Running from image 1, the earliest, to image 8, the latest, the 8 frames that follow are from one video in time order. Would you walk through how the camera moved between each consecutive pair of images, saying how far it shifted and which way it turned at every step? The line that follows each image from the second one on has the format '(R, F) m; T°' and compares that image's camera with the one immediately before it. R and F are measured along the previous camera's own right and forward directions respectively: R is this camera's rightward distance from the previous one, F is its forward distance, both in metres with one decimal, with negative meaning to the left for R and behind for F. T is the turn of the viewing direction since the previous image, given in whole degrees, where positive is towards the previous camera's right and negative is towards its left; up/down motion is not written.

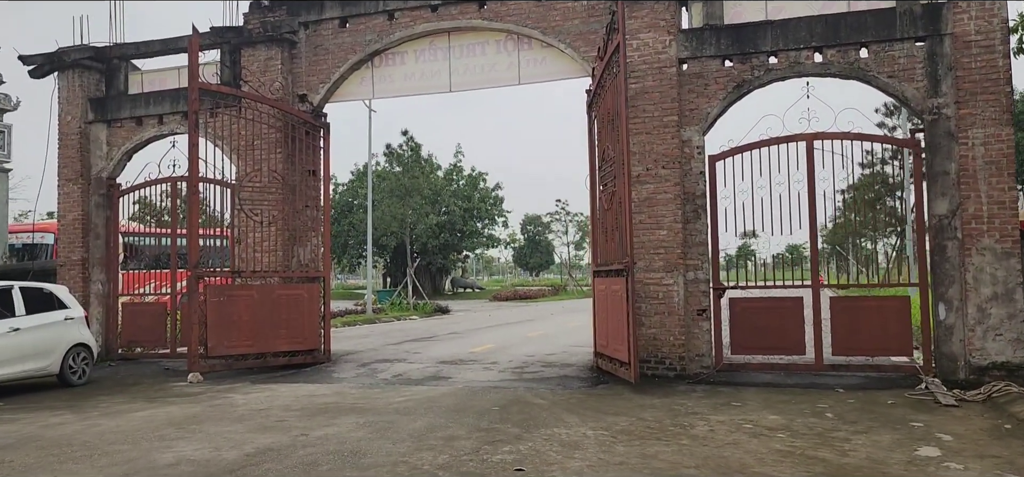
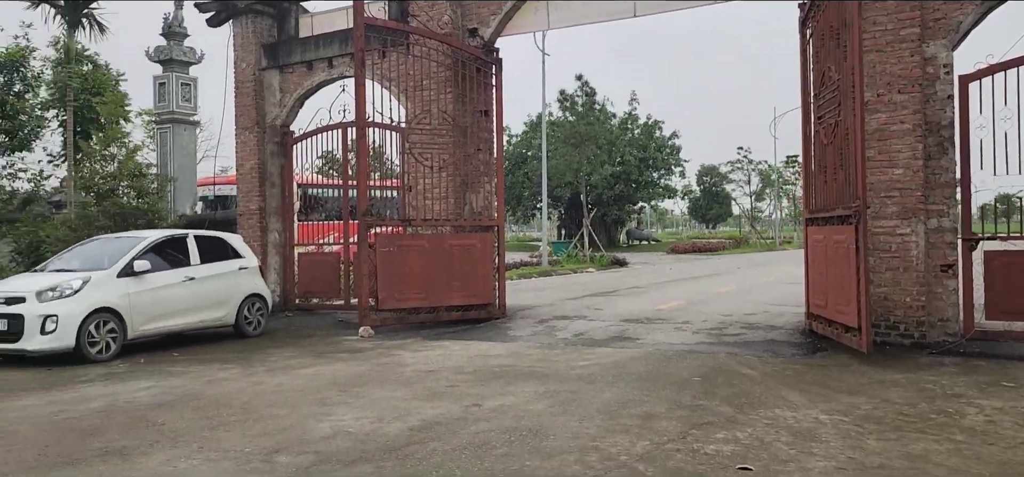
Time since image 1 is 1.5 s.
(-0.3, +1.2) m; -12°
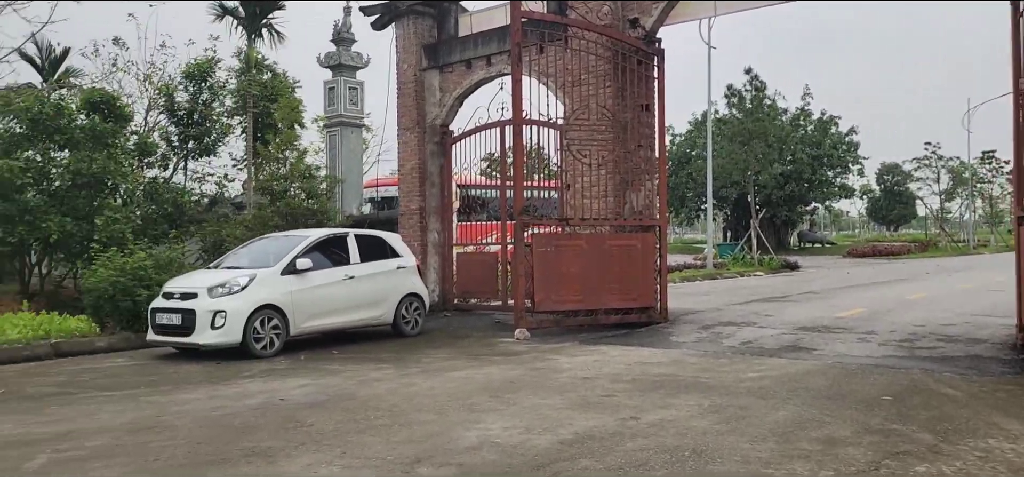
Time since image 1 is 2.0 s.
(0.0, +0.4) m; -11°
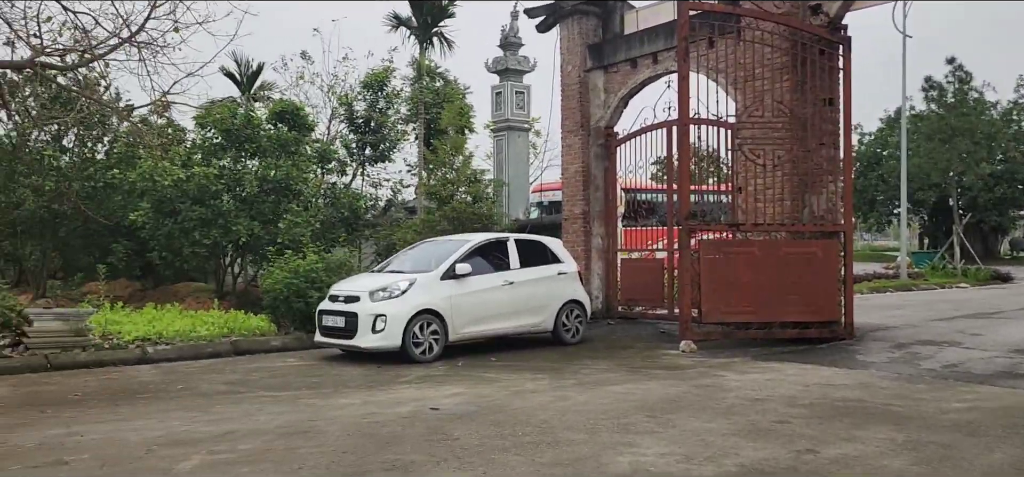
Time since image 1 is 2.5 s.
(+0.1, +0.4) m; -12°
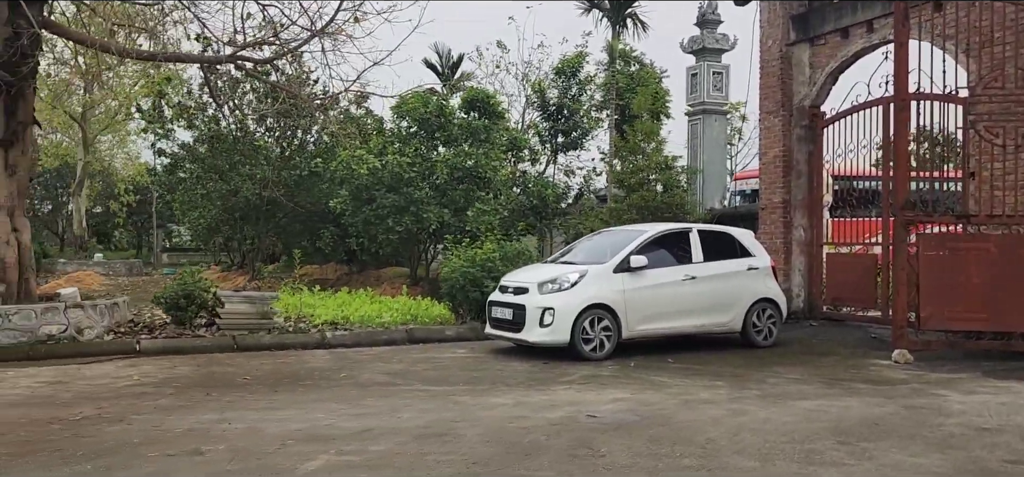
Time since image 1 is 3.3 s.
(+0.3, +0.6) m; -14°
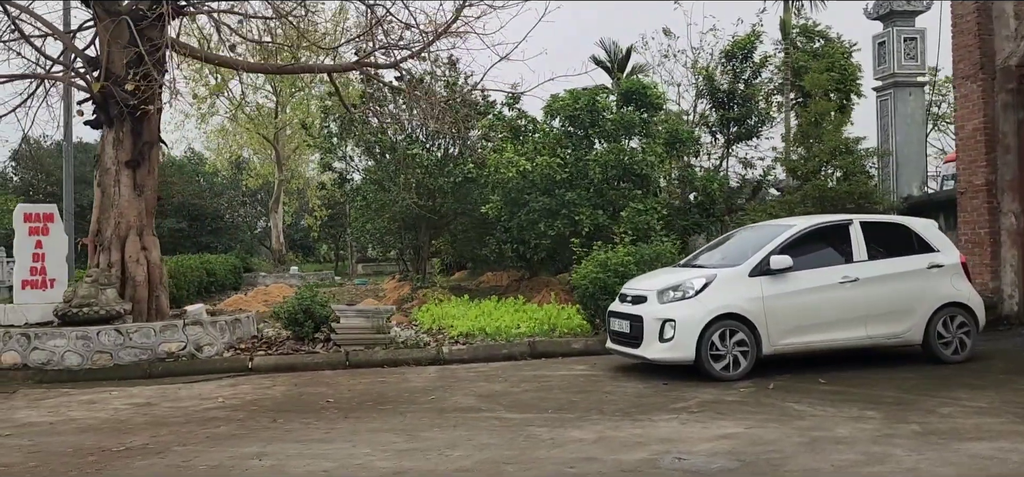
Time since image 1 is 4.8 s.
(+0.8, +1.0) m; -14°
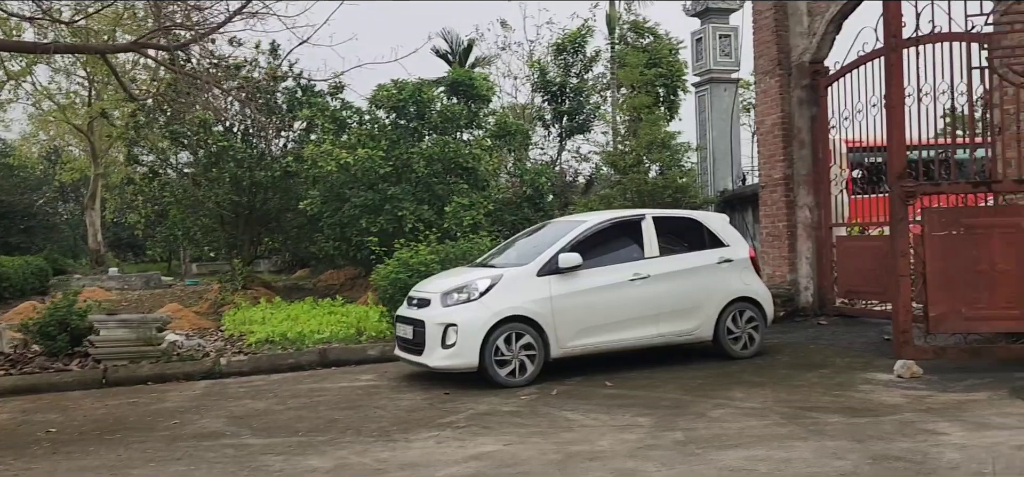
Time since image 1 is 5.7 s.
(+0.7, +0.5) m; +9°
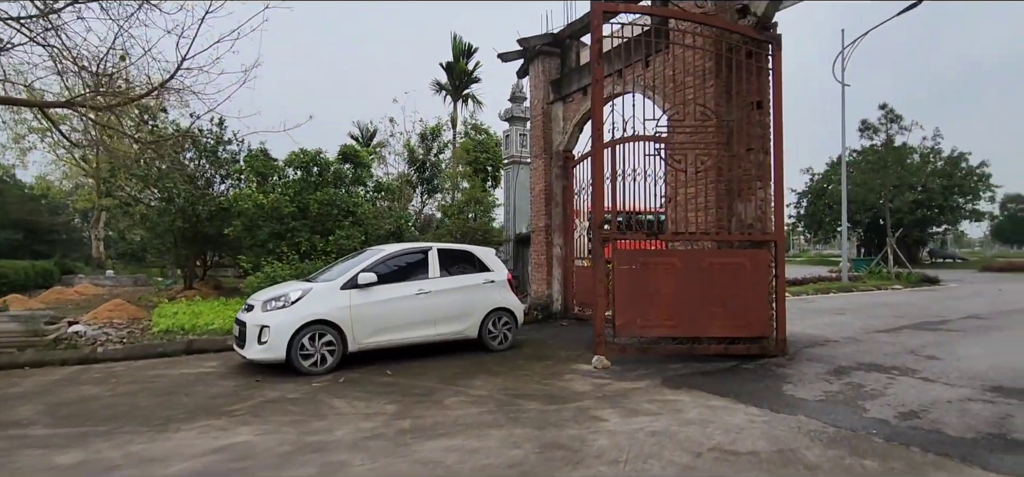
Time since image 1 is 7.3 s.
(+1.4, -1.0) m; +3°
